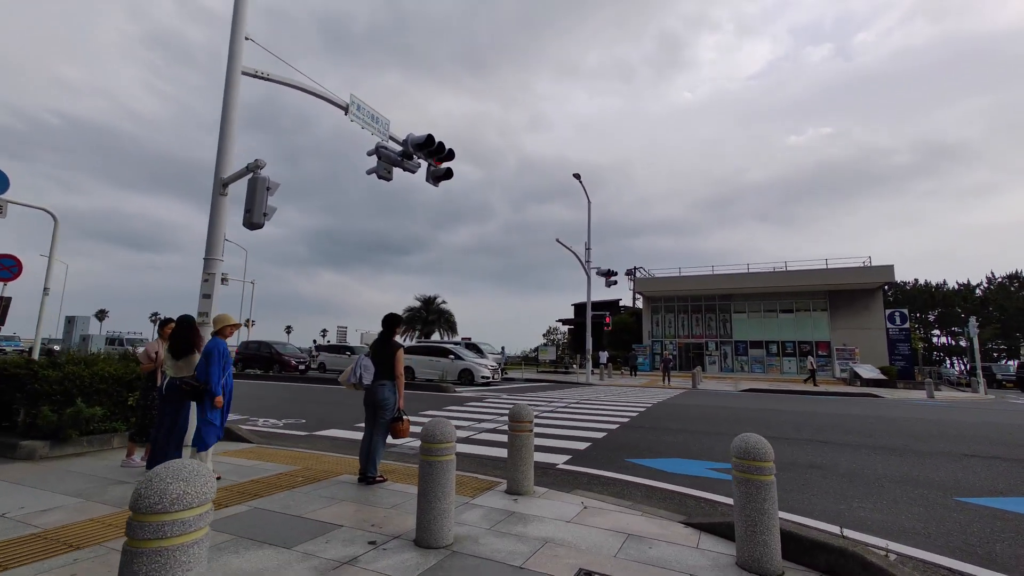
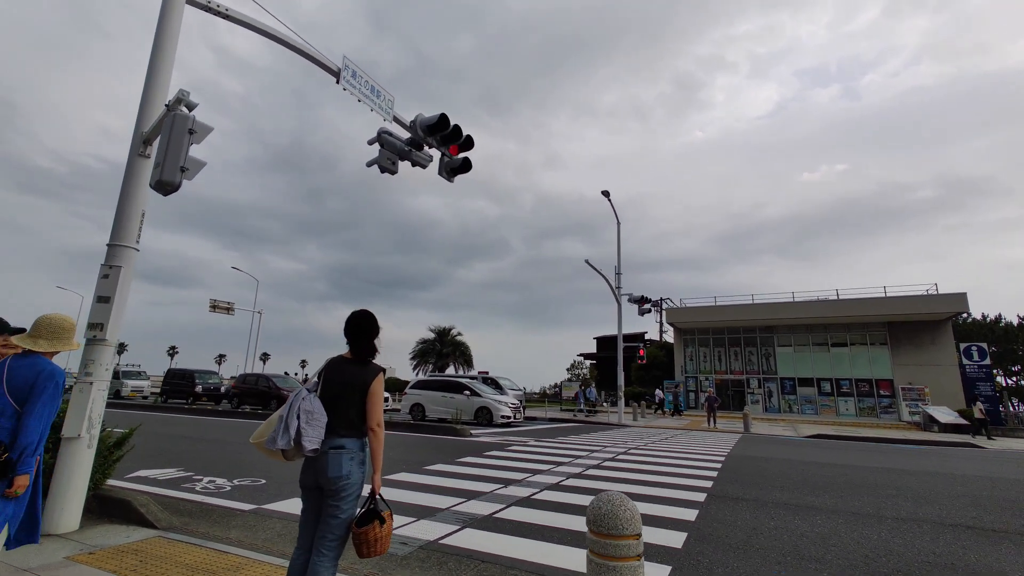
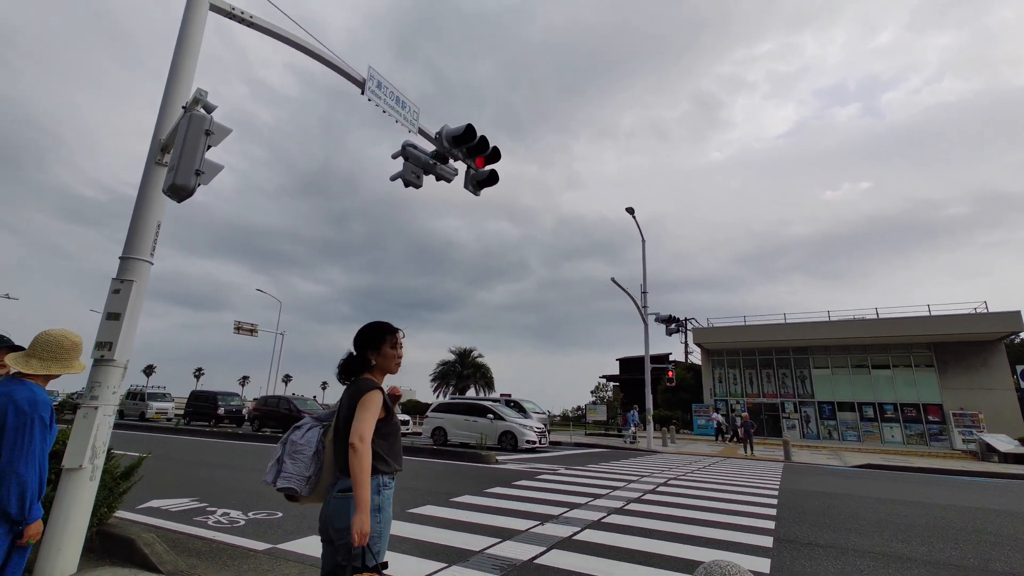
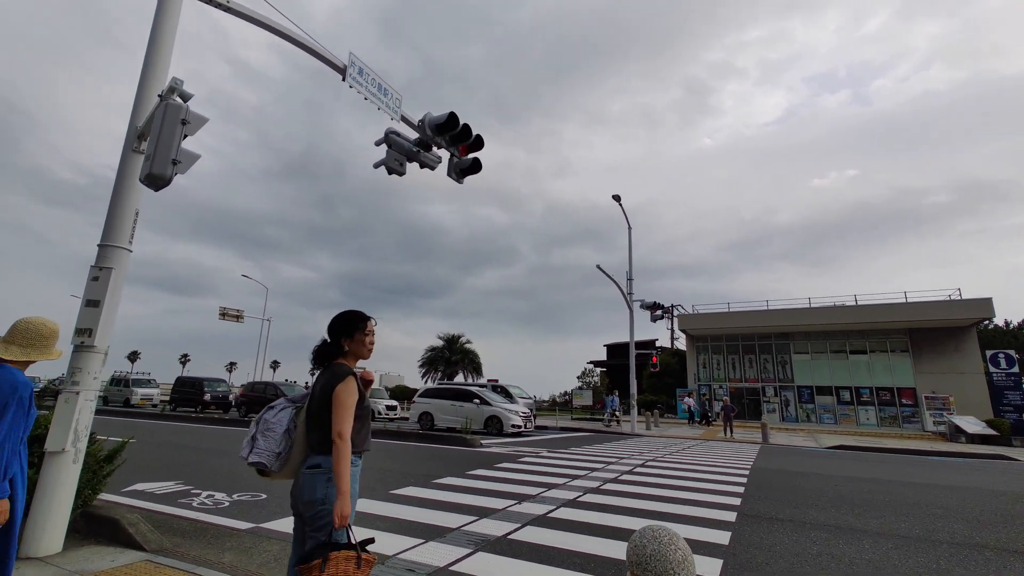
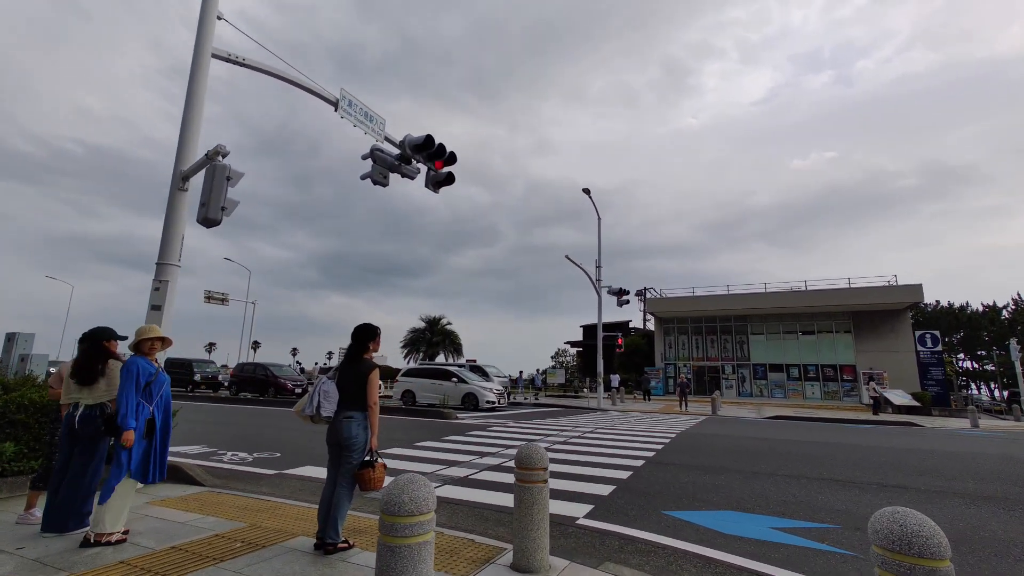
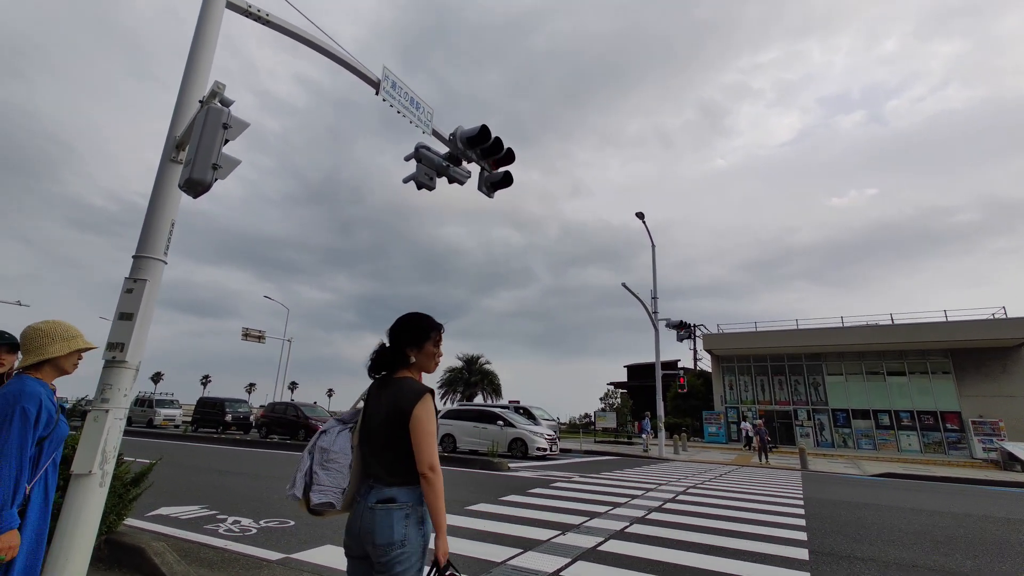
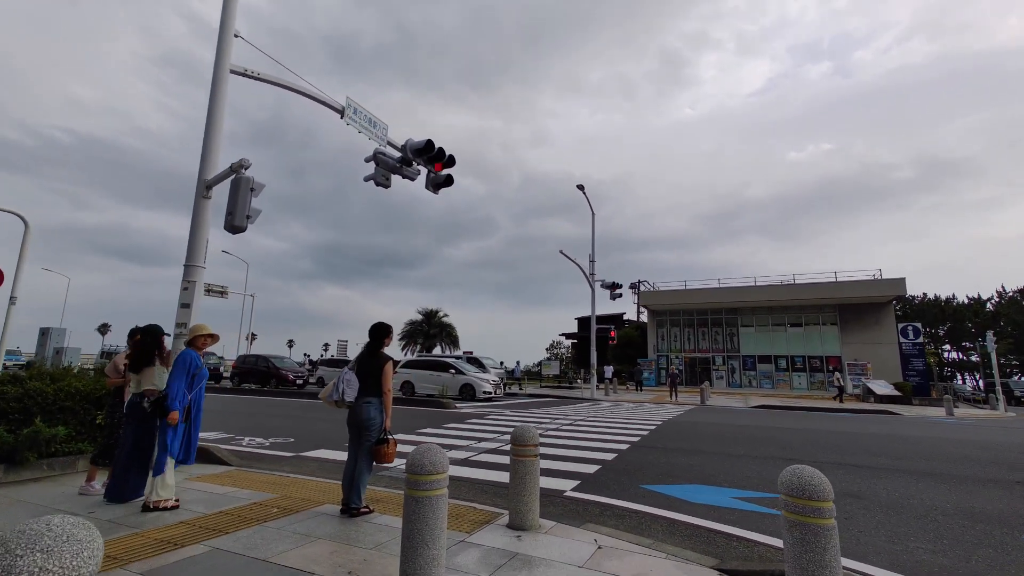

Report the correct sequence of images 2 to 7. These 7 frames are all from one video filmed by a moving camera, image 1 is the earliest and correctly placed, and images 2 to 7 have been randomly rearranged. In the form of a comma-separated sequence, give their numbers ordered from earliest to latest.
7, 5, 2, 4, 3, 6
